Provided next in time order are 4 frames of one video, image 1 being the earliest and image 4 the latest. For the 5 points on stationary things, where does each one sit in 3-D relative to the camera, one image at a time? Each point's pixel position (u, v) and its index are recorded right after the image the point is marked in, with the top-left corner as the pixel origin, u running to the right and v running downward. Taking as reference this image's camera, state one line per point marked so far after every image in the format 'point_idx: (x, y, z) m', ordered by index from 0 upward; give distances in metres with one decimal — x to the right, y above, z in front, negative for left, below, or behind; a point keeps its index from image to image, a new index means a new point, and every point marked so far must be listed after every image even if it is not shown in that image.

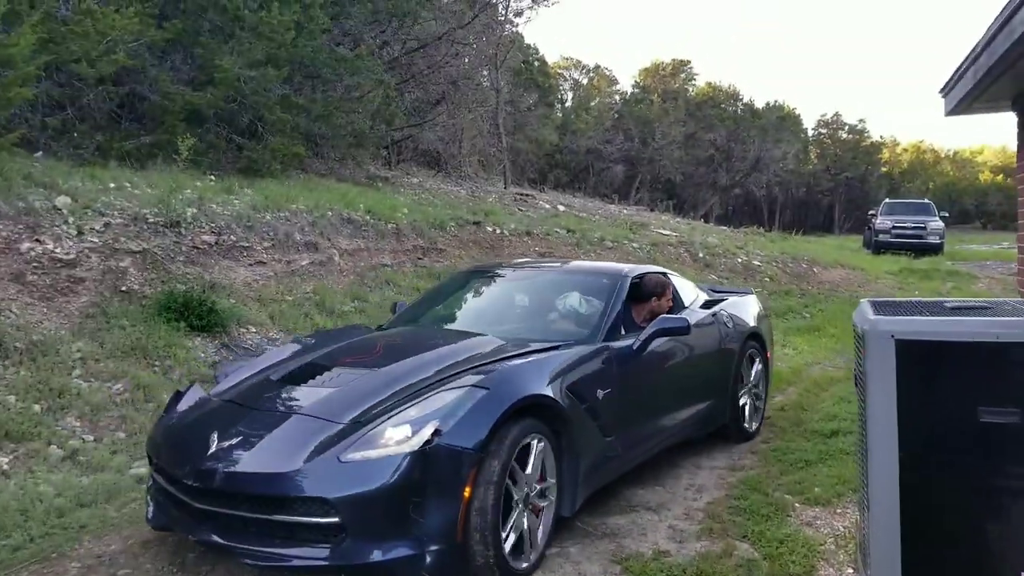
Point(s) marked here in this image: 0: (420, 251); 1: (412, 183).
0: (-1.2, +0.5, +11.0) m
1: (-2.2, +2.3, +17.5) m
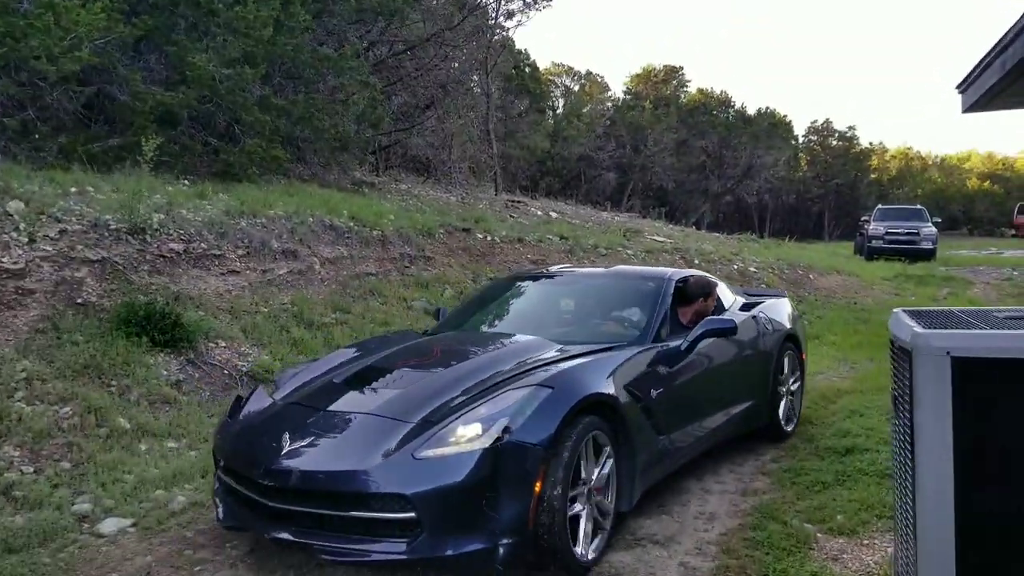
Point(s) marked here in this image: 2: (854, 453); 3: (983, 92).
0: (-1.4, +0.4, +10.5) m
1: (-2.4, +2.1, +17.0) m
2: (+2.3, -1.1, +5.5) m
3: (+3.4, +1.4, +5.9) m
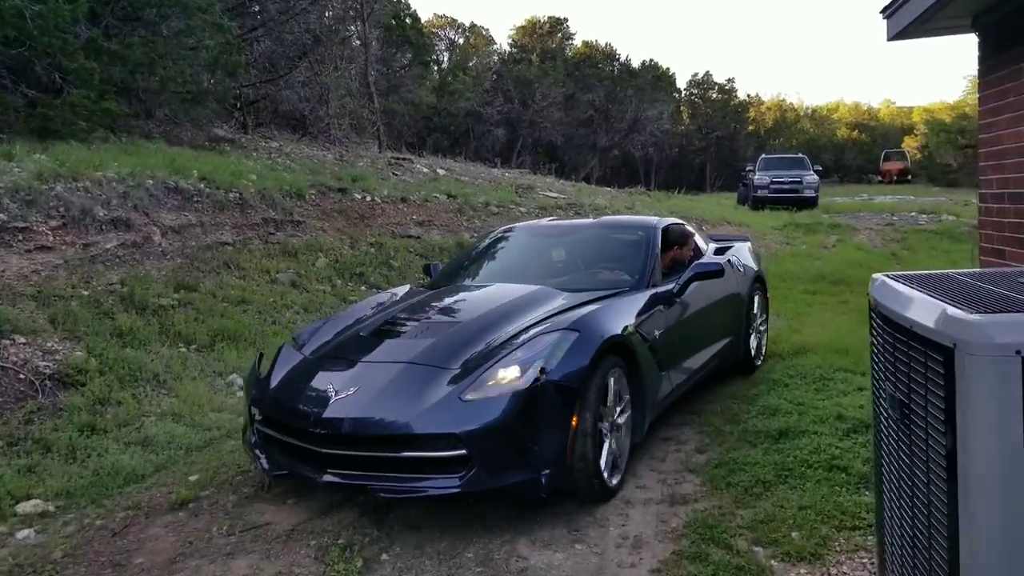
0: (-2.7, +0.7, +9.2) m
1: (-4.6, +2.7, +15.5) m
2: (+1.6, -0.9, +4.8) m
3: (+2.5, +1.7, +5.2) m
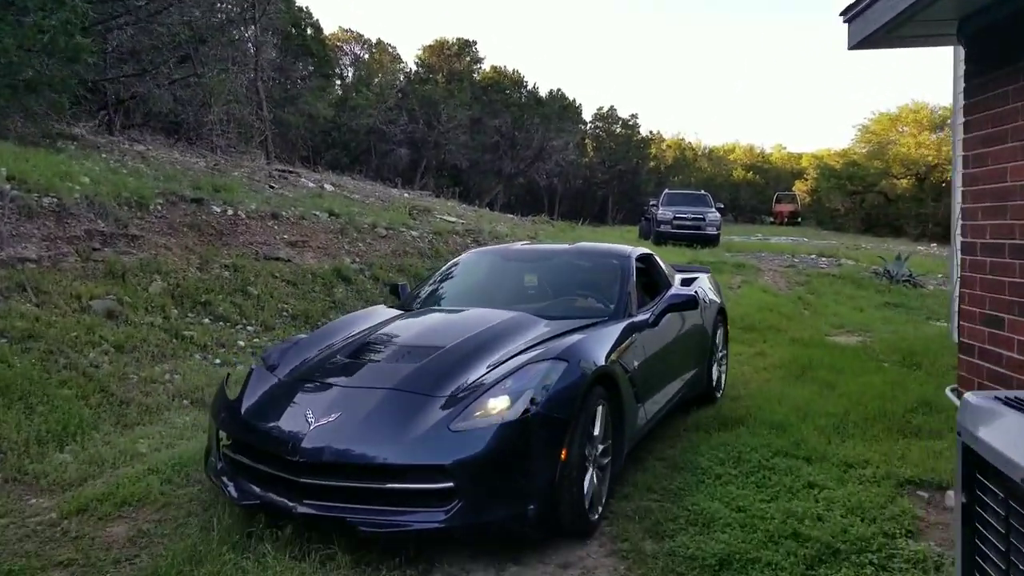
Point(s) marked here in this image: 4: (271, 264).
0: (-3.8, +0.4, +7.5) m
1: (-6.4, +2.3, +13.6) m
2: (+0.9, -1.2, +3.6) m
3: (+1.9, +1.4, +4.2) m
4: (-2.6, +0.3, +9.0) m
